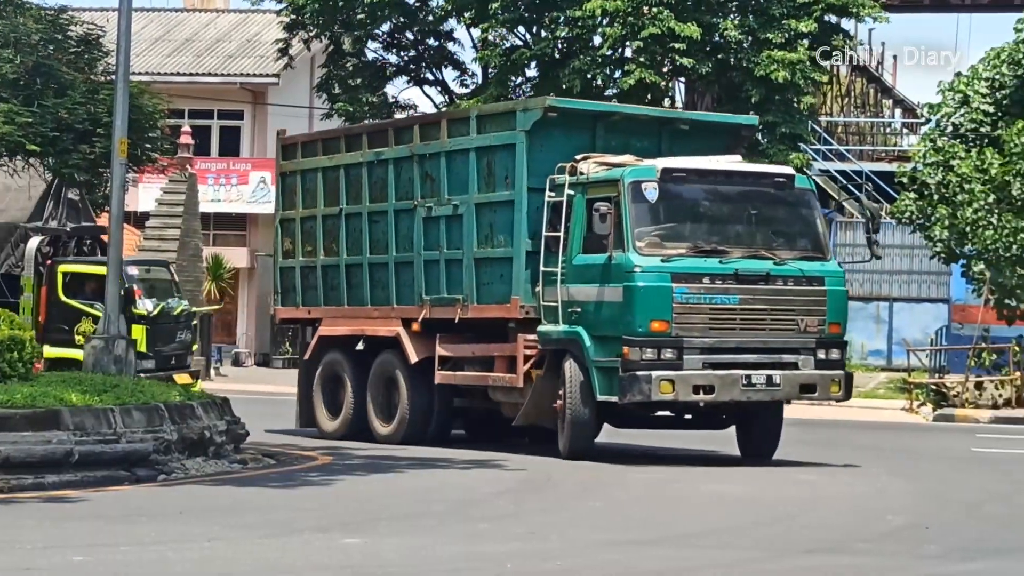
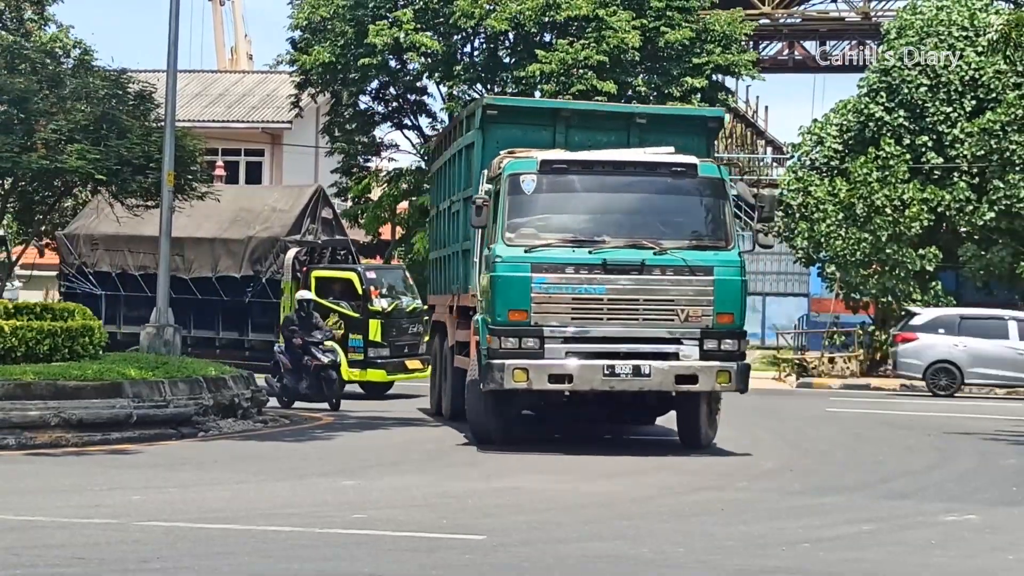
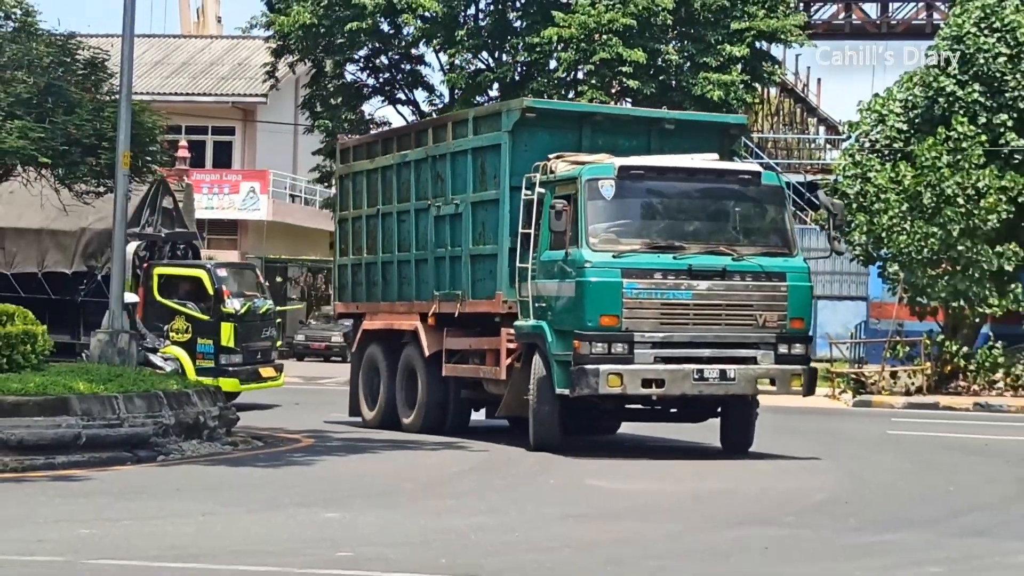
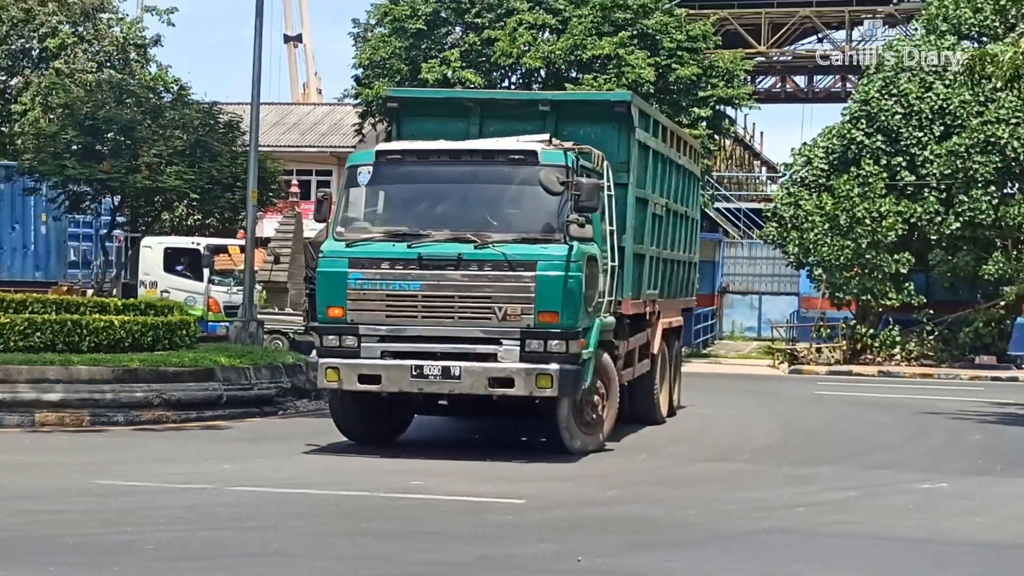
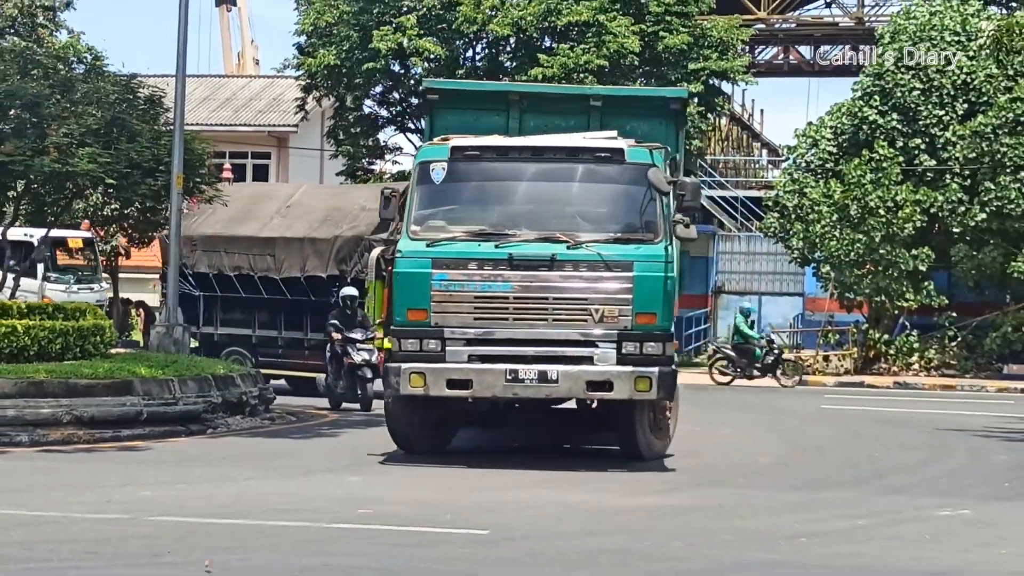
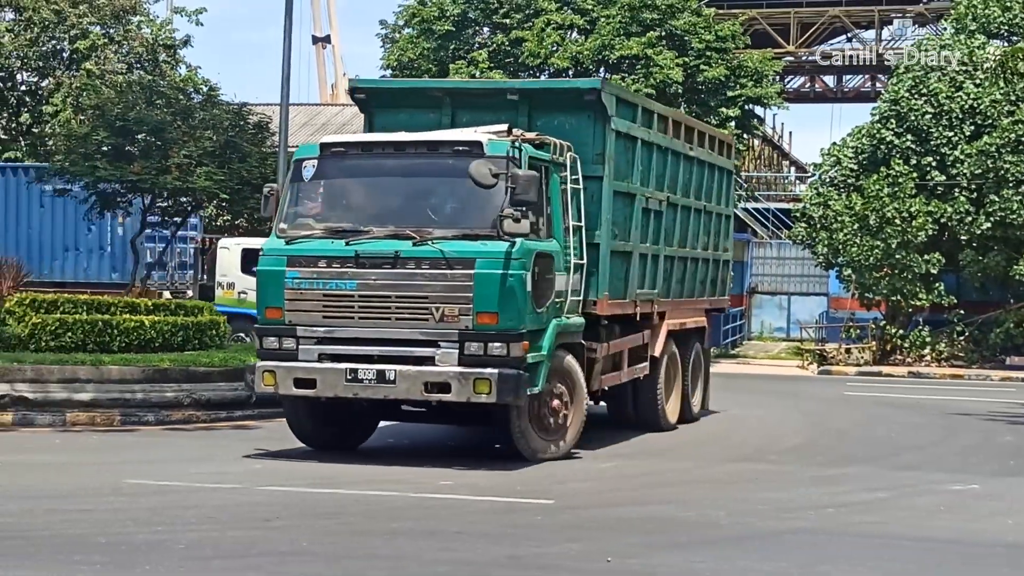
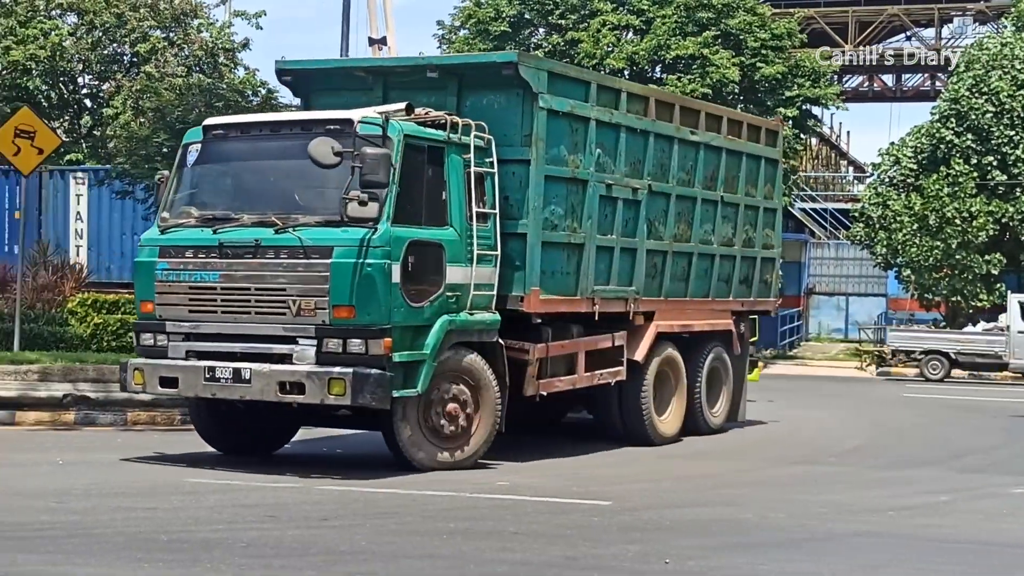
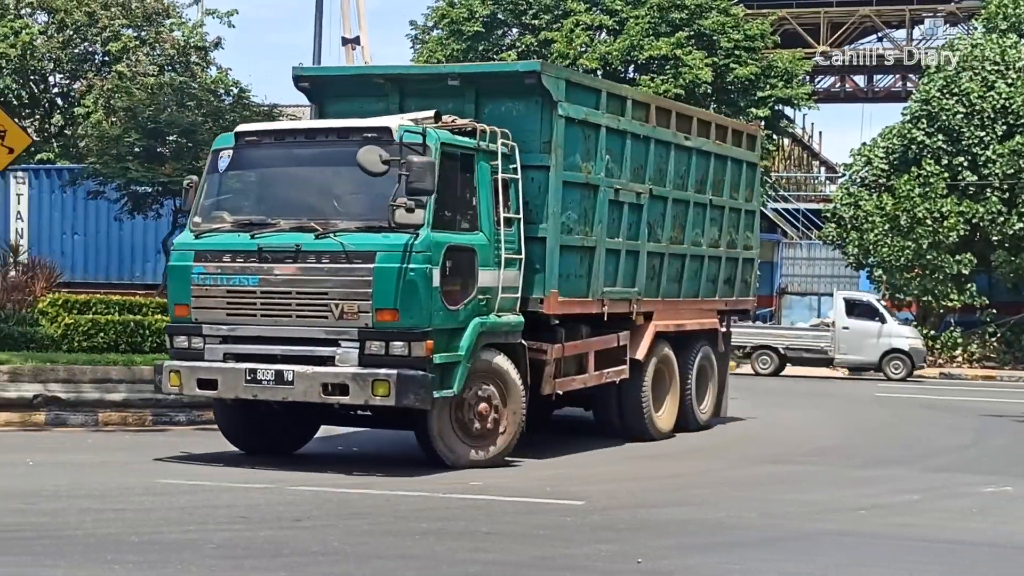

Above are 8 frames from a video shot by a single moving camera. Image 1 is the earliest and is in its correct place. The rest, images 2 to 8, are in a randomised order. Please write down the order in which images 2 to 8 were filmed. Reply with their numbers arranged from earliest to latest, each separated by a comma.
3, 2, 5, 4, 6, 8, 7
